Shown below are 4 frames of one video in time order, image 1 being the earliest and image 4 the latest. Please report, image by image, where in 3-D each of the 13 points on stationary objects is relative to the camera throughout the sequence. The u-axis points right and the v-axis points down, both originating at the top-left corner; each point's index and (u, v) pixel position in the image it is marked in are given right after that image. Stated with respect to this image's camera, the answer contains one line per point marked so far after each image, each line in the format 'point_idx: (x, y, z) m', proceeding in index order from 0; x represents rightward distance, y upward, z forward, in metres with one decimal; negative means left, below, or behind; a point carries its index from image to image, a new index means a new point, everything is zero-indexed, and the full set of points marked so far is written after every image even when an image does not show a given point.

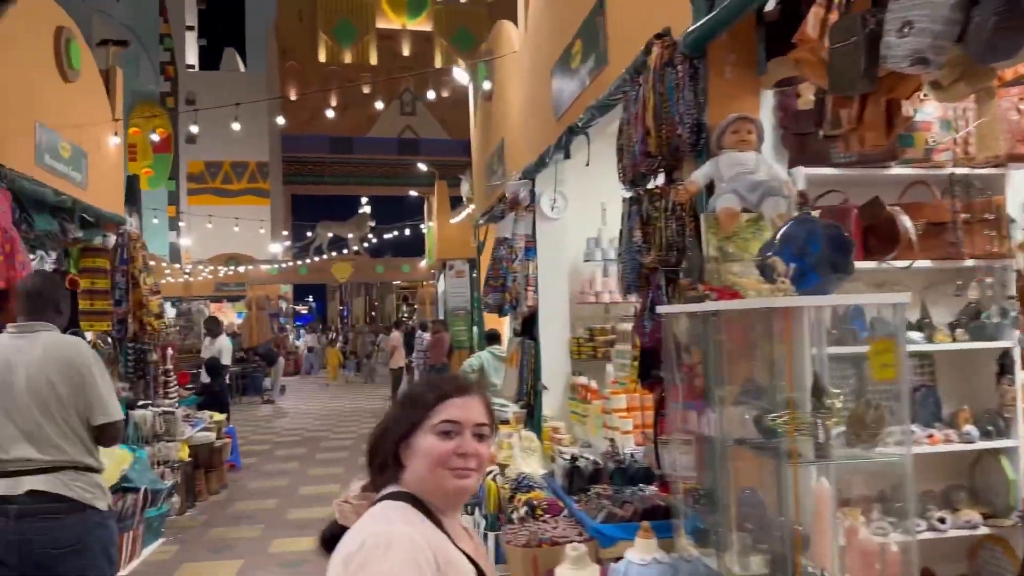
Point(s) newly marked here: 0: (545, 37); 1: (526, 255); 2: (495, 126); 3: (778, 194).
0: (+0.2, +1.4, +4.5) m
1: (+0.1, +0.2, +4.8) m
2: (-0.1, +1.2, +6.1) m
3: (+0.7, +0.3, +2.3) m
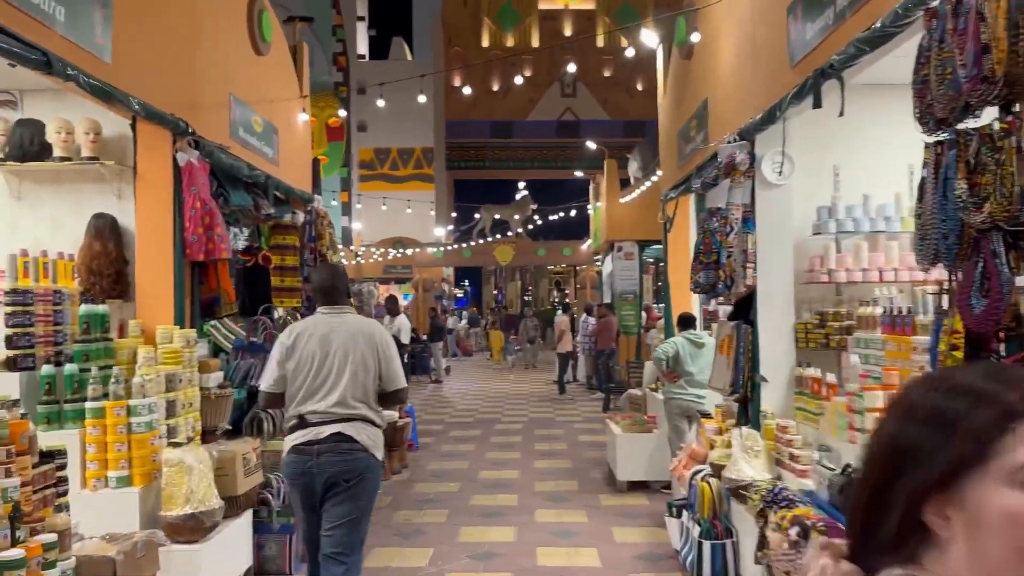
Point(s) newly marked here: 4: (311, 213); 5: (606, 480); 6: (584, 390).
0: (+1.2, +1.5, +3.9) m
1: (+1.2, +0.3, +4.3) m
2: (+1.2, +1.3, +5.5) m
3: (+1.4, +0.3, +1.6) m
4: (-1.6, +0.6, +6.6) m
5: (+0.7, -1.4, +6.2) m
6: (+1.1, -1.5, +12.5) m
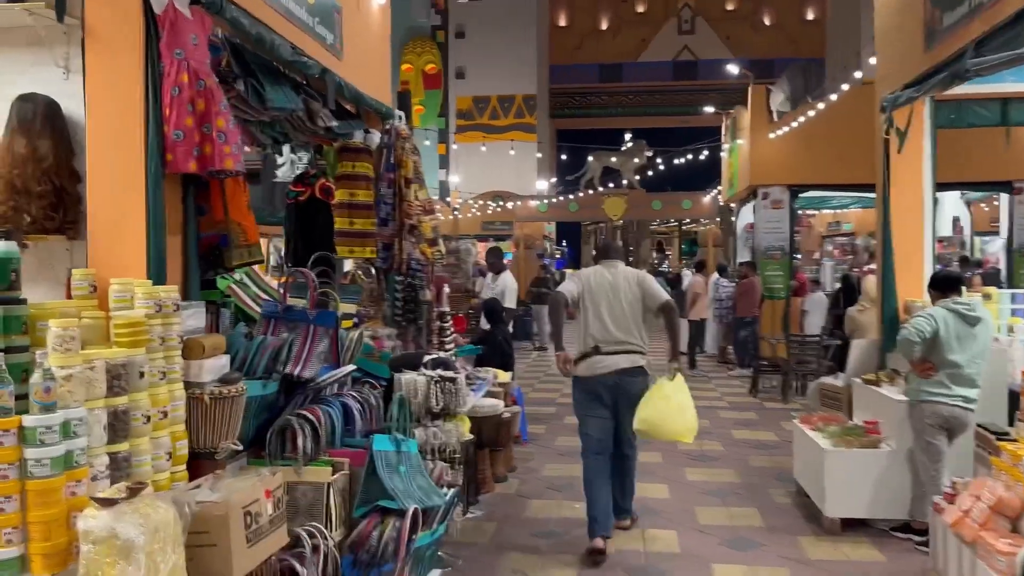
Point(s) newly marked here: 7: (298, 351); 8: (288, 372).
0: (+1.8, +1.6, +1.9) m
1: (+1.8, +0.5, +2.3) m
2: (+2.0, +1.6, +3.5) m
3: (+1.6, +0.4, -0.4) m
4: (-0.7, +0.9, +4.9) m
5: (+1.5, -1.2, +4.3) m
6: (+2.6, -1.0, +10.6) m
7: (-0.8, -0.2, +3.0) m
8: (-0.8, -0.3, +2.9) m
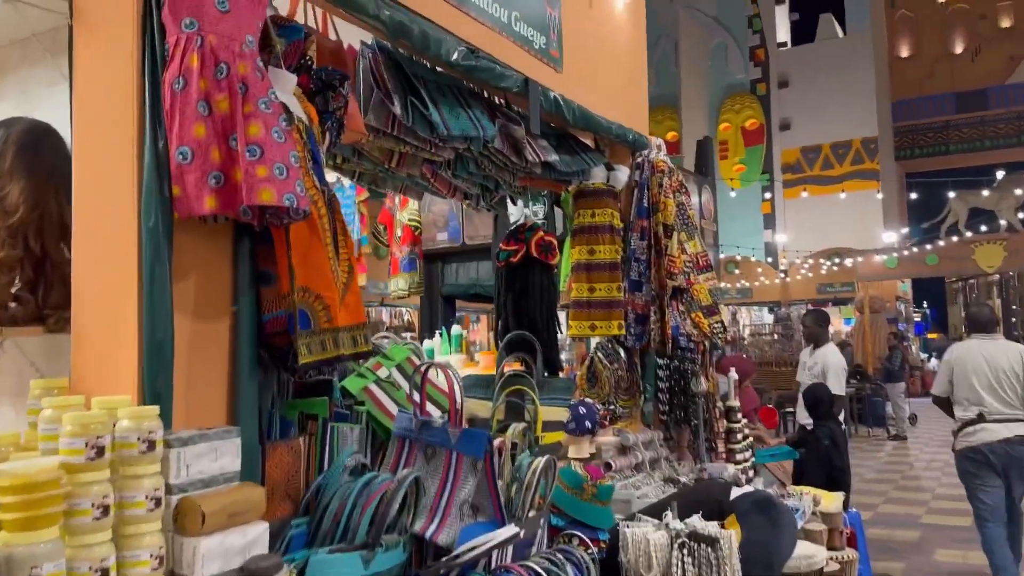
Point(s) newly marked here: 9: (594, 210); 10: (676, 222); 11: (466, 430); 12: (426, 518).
0: (+1.7, +1.6, 0.0) m
1: (+1.9, +0.5, +0.3) m
2: (+2.5, +1.4, +1.4) m
3: (+0.7, +0.5, -2.1) m
4: (+0.6, +0.5, +3.6) m
5: (+2.4, -1.4, +2.1) m
6: (+5.9, -1.6, +7.4) m
7: (-0.2, -0.5, +1.8) m
8: (-0.2, -0.5, +1.8) m
9: (+0.3, +0.3, +3.5) m
10: (+0.7, +0.3, +3.6) m
11: (-0.1, -0.3, +1.9) m
12: (-0.2, -0.5, +1.8) m
